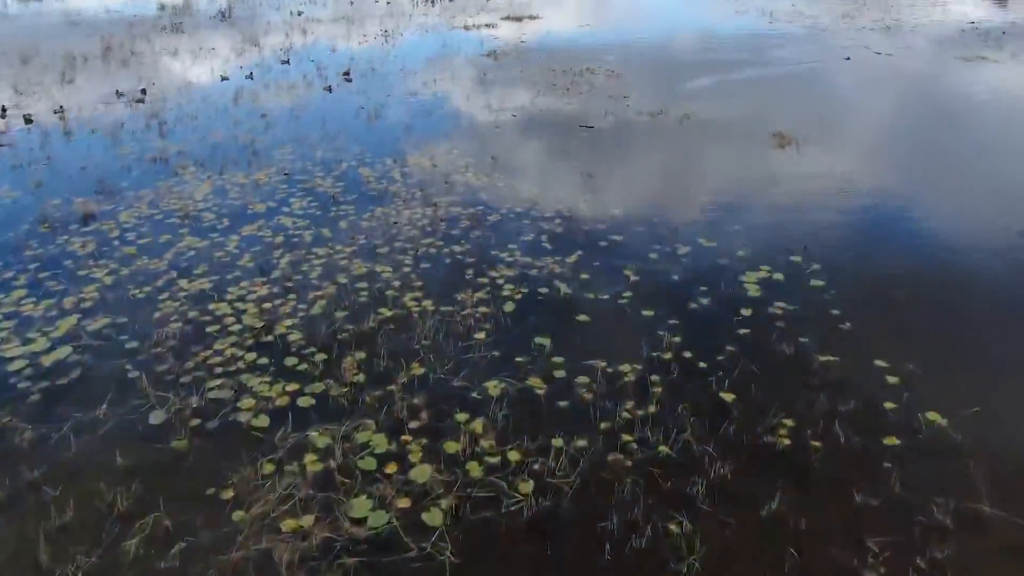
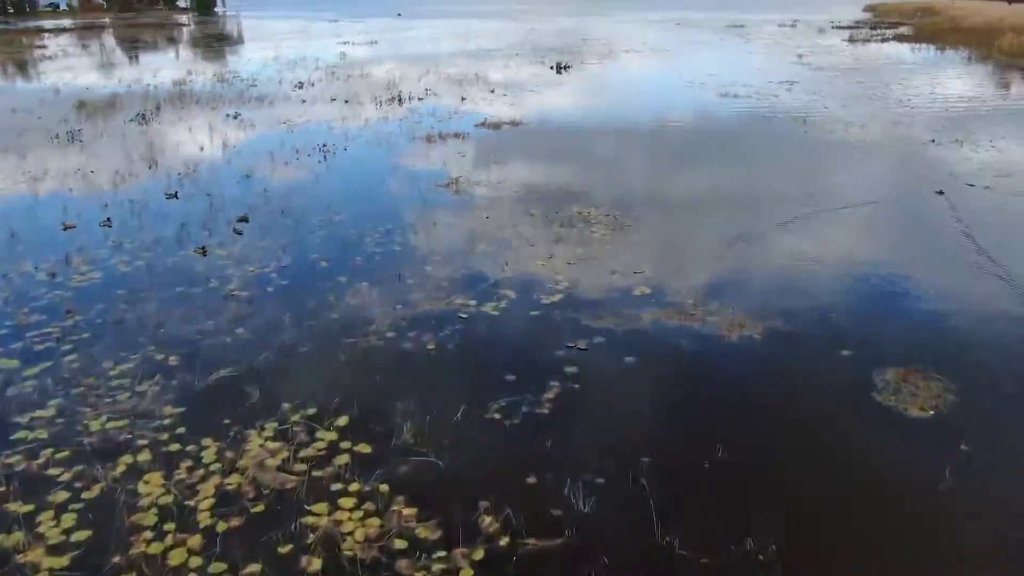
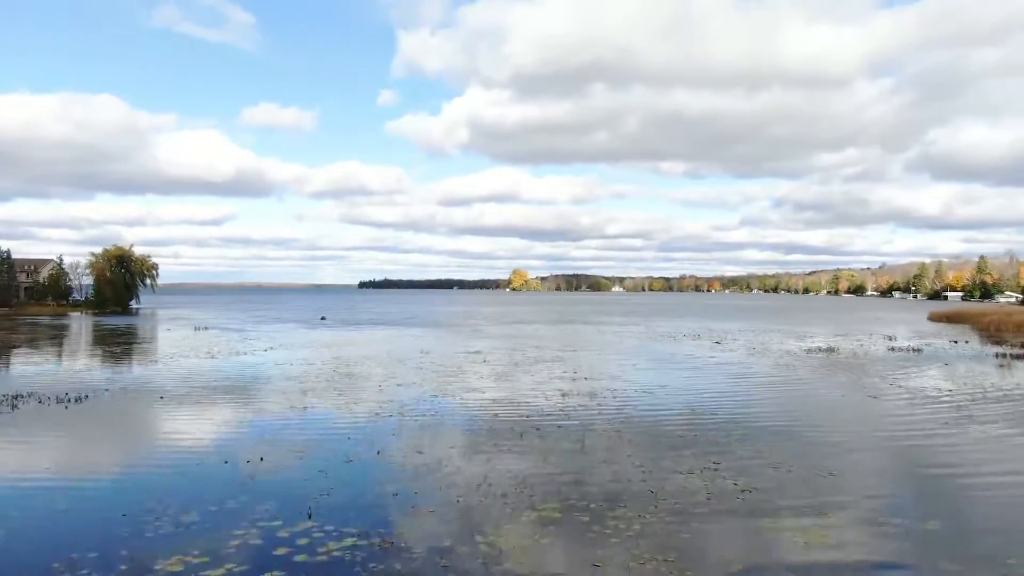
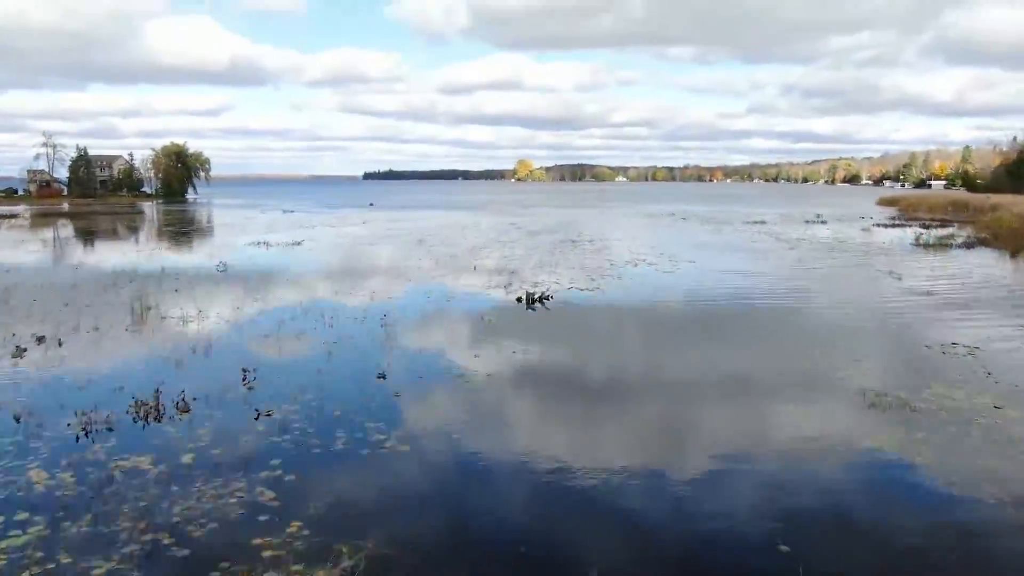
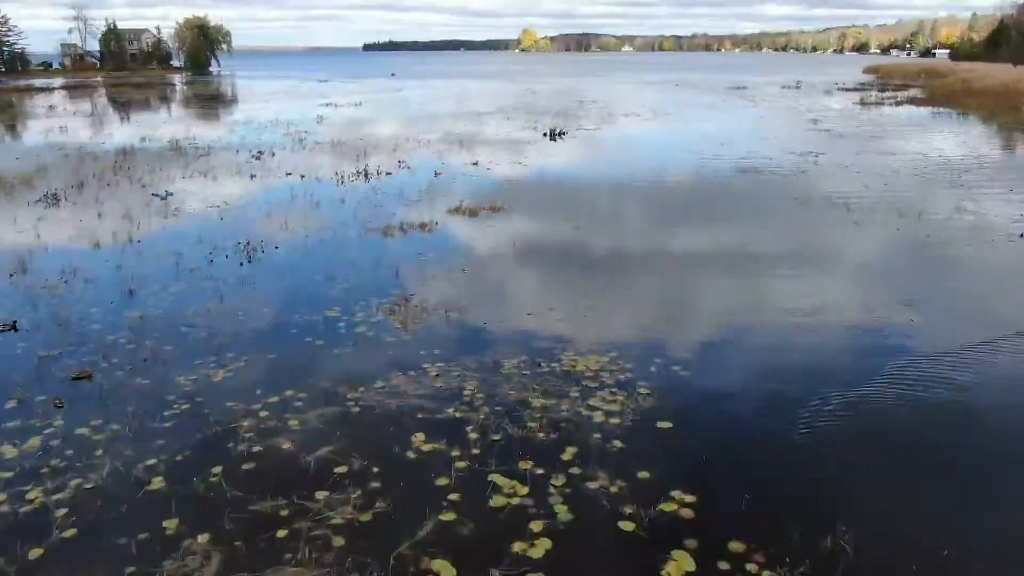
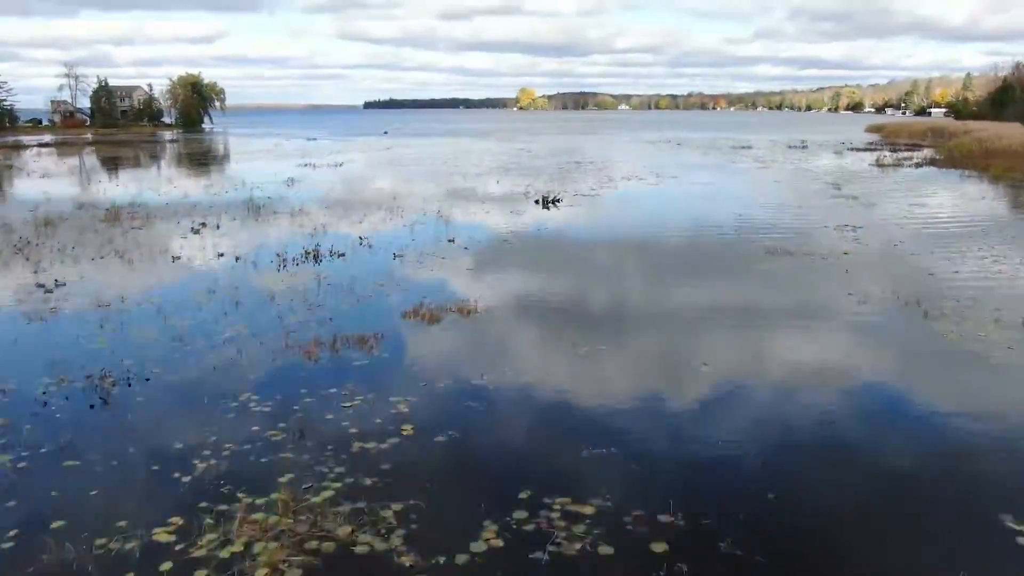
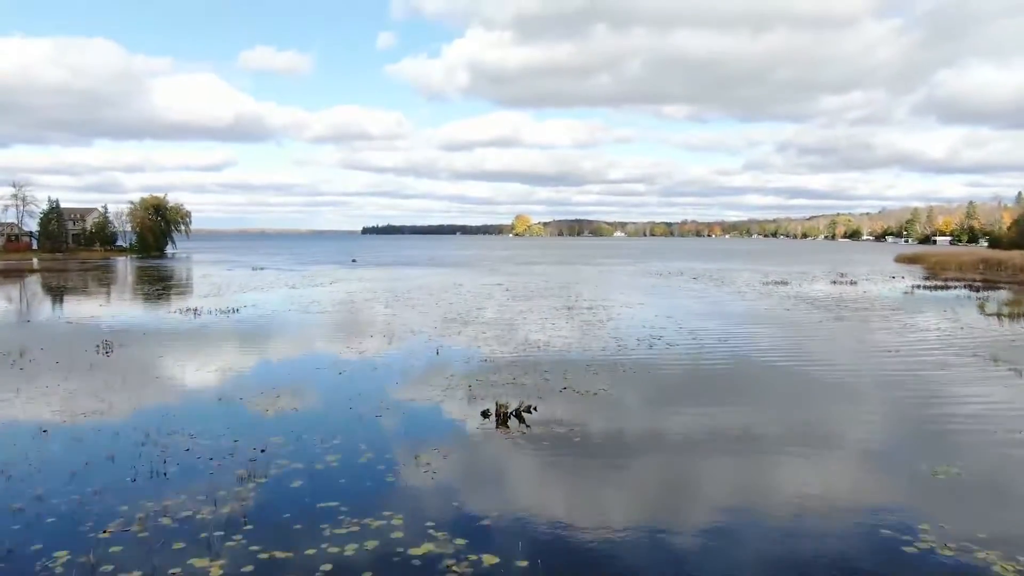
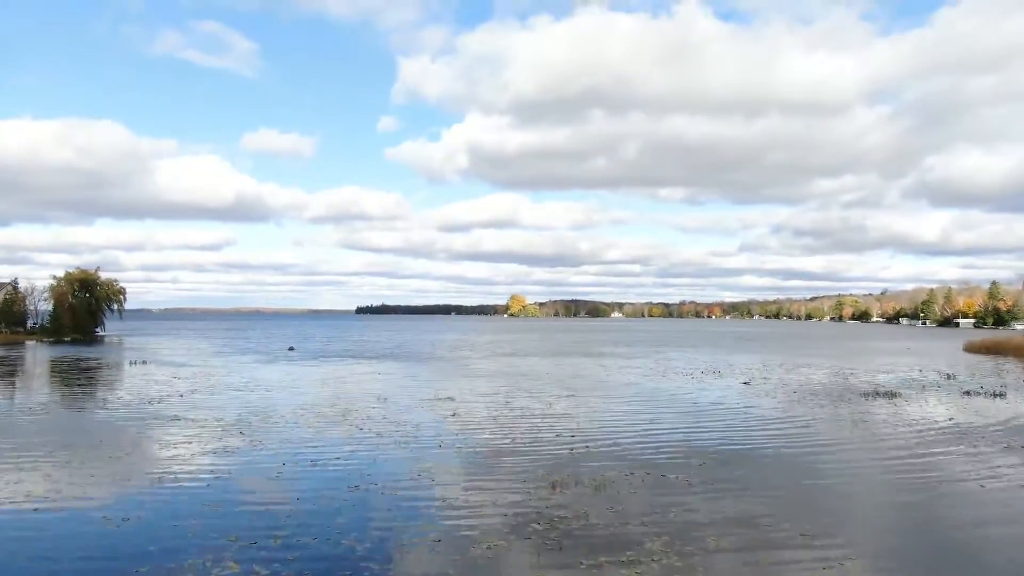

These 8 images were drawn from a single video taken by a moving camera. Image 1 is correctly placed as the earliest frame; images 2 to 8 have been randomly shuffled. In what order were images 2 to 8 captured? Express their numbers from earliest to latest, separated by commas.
2, 5, 6, 4, 7, 3, 8
